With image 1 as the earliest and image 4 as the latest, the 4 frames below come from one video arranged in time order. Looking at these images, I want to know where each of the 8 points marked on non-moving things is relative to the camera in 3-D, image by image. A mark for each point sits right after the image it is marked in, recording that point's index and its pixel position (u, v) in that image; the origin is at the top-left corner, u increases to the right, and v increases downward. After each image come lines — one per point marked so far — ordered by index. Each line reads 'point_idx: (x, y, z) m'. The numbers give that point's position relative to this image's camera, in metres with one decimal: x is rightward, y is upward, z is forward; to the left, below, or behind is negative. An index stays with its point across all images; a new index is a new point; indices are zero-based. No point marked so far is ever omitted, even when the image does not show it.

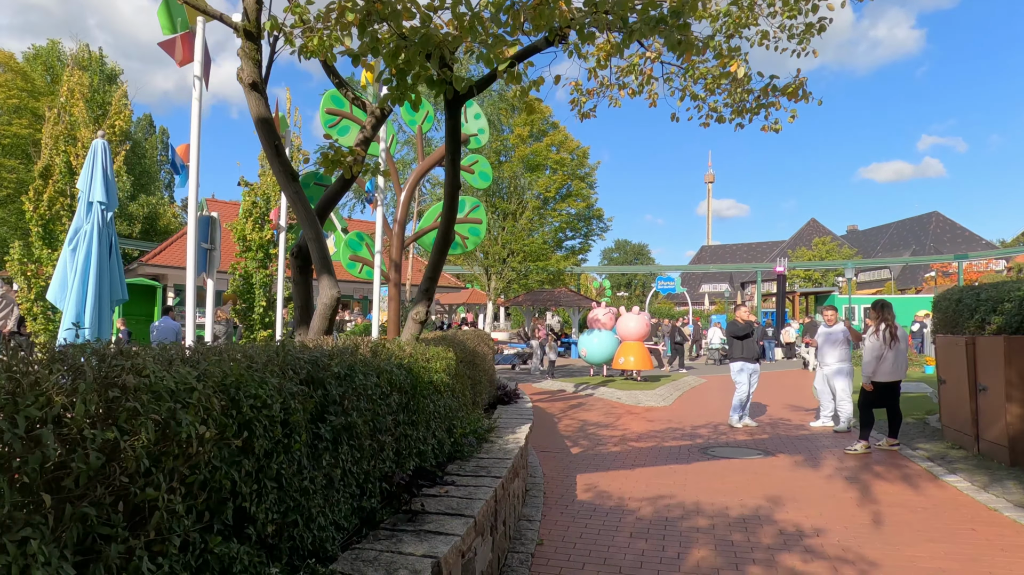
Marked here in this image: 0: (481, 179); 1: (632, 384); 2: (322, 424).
0: (-0.4, +1.5, +8.5) m
1: (+2.7, -2.1, +14.0) m
2: (-0.7, -0.5, +2.2) m
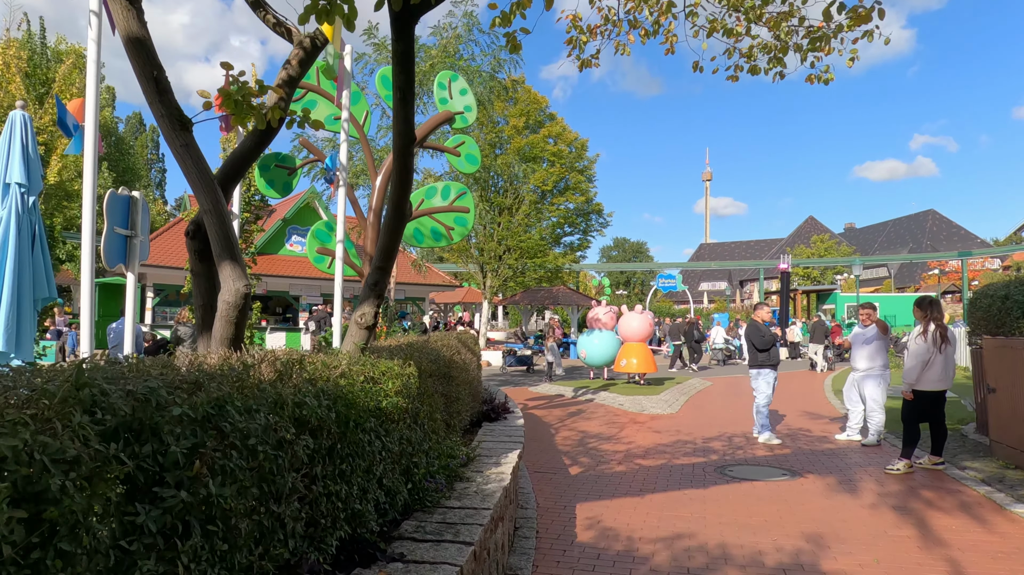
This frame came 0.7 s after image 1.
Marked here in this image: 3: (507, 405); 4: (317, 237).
0: (-0.5, +1.5, +7.6) m
1: (+2.5, -2.1, +13.1) m
2: (-0.8, -0.5, +1.3) m
3: (0.0, -1.1, +5.7) m
4: (-2.1, +0.5, +6.9) m
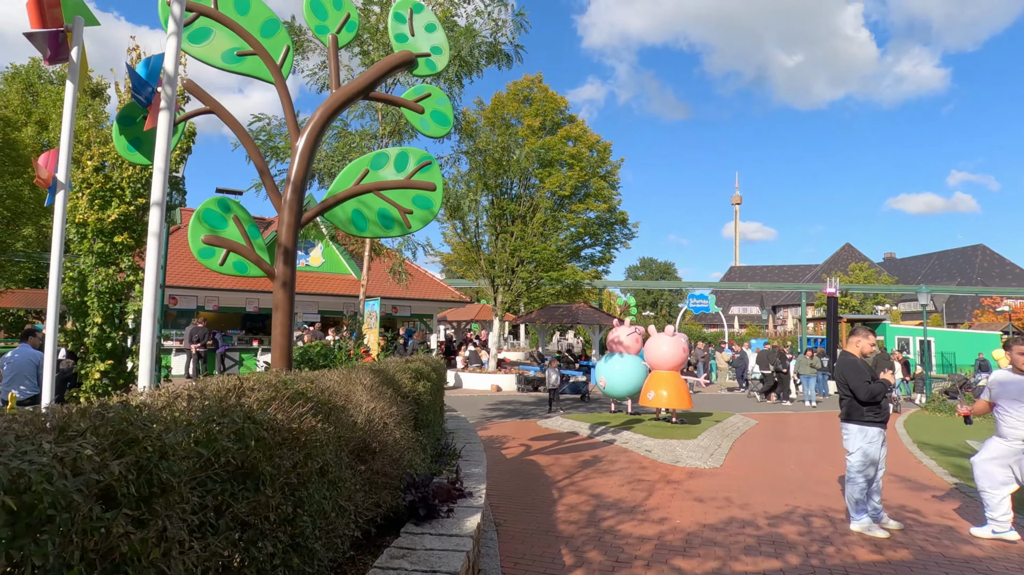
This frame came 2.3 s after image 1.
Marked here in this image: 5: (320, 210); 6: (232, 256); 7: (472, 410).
0: (-0.6, +1.4, +5.4) m
1: (+2.6, -2.4, +10.7) m
2: (-1.2, -0.3, -0.9) m
3: (-0.2, -1.1, +3.5) m
4: (-2.3, +0.5, +4.8) m
5: (-1.5, +0.6, +5.0) m
6: (-2.1, +0.3, +4.7) m
7: (-0.9, -2.8, +14.4) m
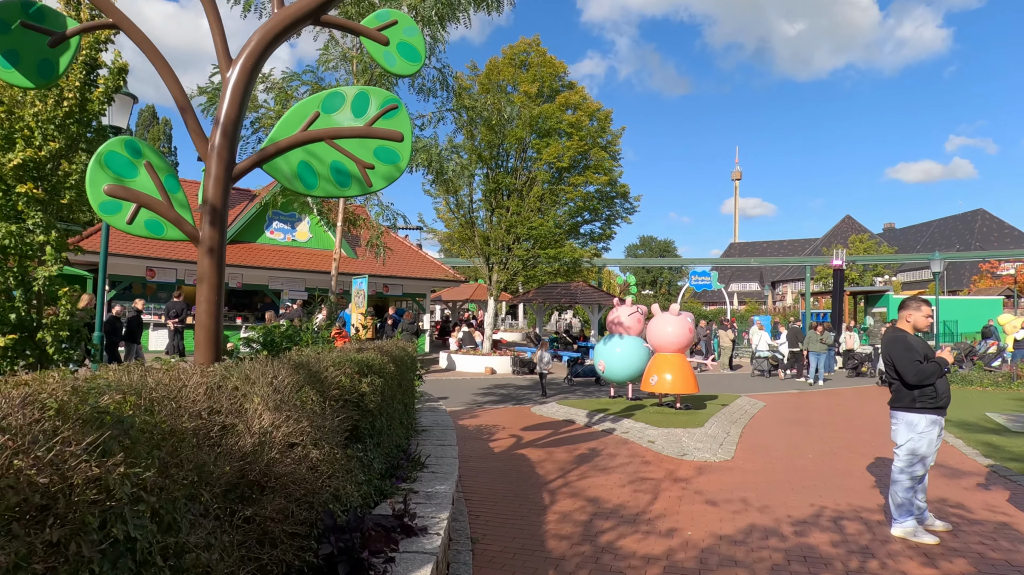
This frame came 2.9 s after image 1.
0: (-0.8, +1.6, +4.5) m
1: (+2.4, -2.0, +9.9) m
2: (-1.3, -0.3, -1.7) m
3: (-0.4, -1.0, +2.6) m
4: (-2.4, +0.7, +3.9) m
5: (-1.6, +0.8, +4.1) m
6: (-2.2, +0.4, +3.8) m
7: (-1.0, -2.3, +13.6) m
